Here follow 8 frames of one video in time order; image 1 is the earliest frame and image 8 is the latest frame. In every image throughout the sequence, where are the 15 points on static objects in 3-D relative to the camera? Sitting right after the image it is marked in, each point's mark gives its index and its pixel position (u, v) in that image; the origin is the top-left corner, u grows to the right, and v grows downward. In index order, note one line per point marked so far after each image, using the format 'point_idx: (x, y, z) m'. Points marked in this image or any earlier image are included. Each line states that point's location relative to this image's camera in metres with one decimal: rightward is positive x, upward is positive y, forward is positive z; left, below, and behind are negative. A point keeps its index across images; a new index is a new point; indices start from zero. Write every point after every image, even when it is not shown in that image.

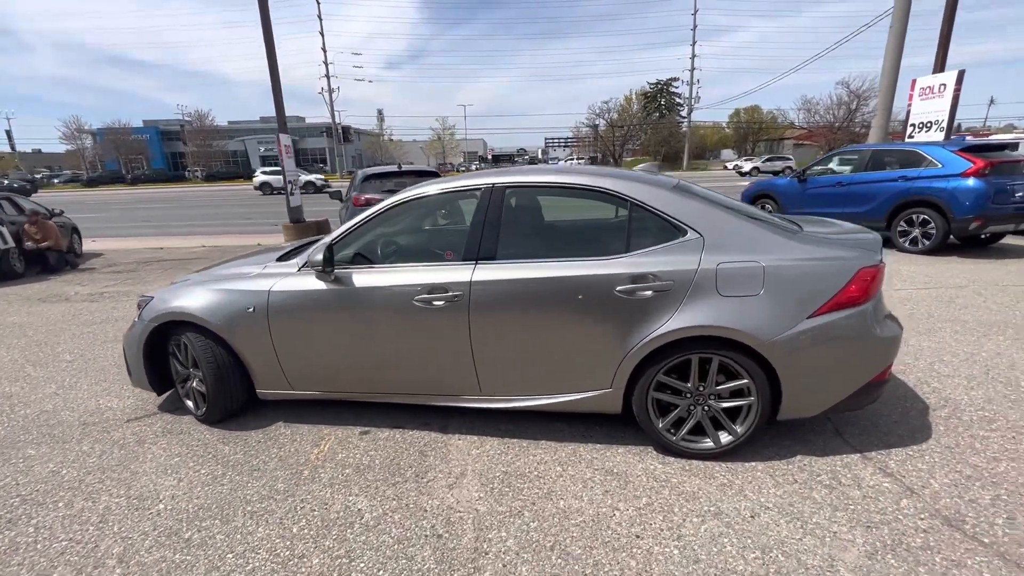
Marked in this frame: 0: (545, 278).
0: (+0.2, 0.0, +2.6) m
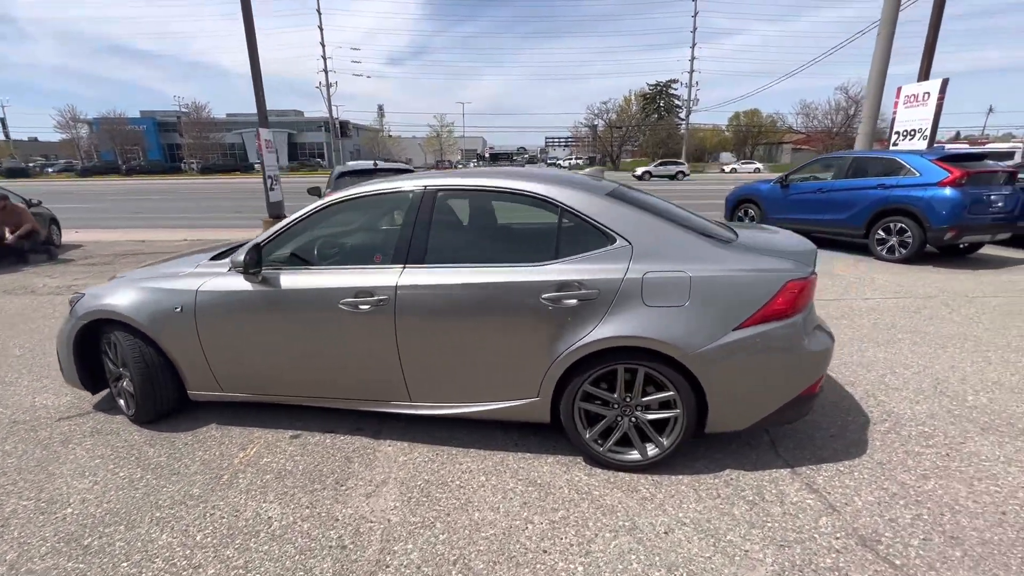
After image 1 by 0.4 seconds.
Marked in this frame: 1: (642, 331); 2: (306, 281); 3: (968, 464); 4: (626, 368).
0: (-0.2, 0.0, +2.5) m
1: (+0.6, -0.2, +2.4) m
2: (-1.2, 0.0, +2.7) m
3: (+2.5, -1.0, +2.6) m
4: (+0.6, -0.4, +2.4) m
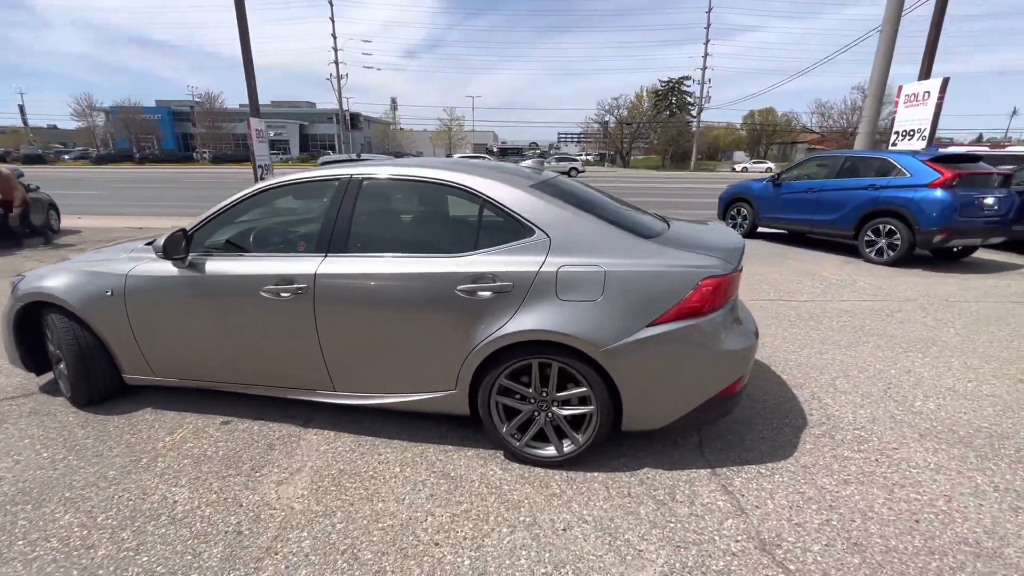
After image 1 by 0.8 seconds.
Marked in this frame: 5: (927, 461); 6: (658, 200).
0: (-0.7, +0.1, +2.5) m
1: (+0.2, -0.2, +2.3) m
2: (-1.6, +0.1, +2.7) m
3: (+2.0, -1.0, +2.5) m
4: (+0.1, -0.4, +2.4) m
5: (+2.3, -1.0, +2.6) m
6: (+5.8, +3.4, +18.3) m
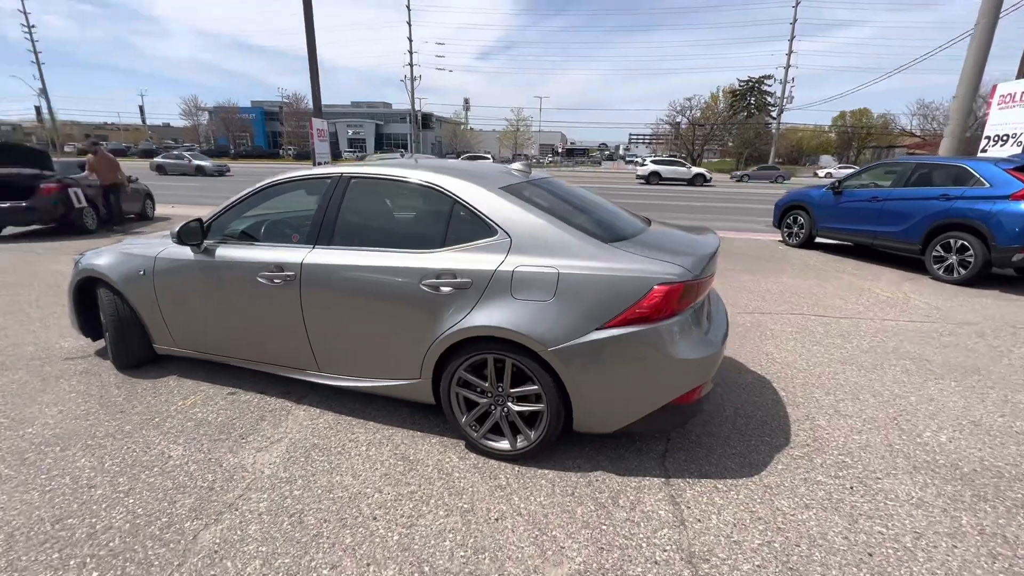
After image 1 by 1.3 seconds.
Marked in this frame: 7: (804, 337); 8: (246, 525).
0: (-0.9, +0.1, +2.7) m
1: (0.0, -0.2, +2.4) m
2: (-1.8, +0.2, +3.0) m
3: (+1.8, -1.1, +2.4) m
4: (-0.1, -0.4, +2.5) m
5: (+2.0, -1.1, +2.4) m
6: (+7.8, +3.0, +17.5) m
7: (+2.8, -0.5, +4.6) m
8: (-1.2, -1.1, +2.2) m
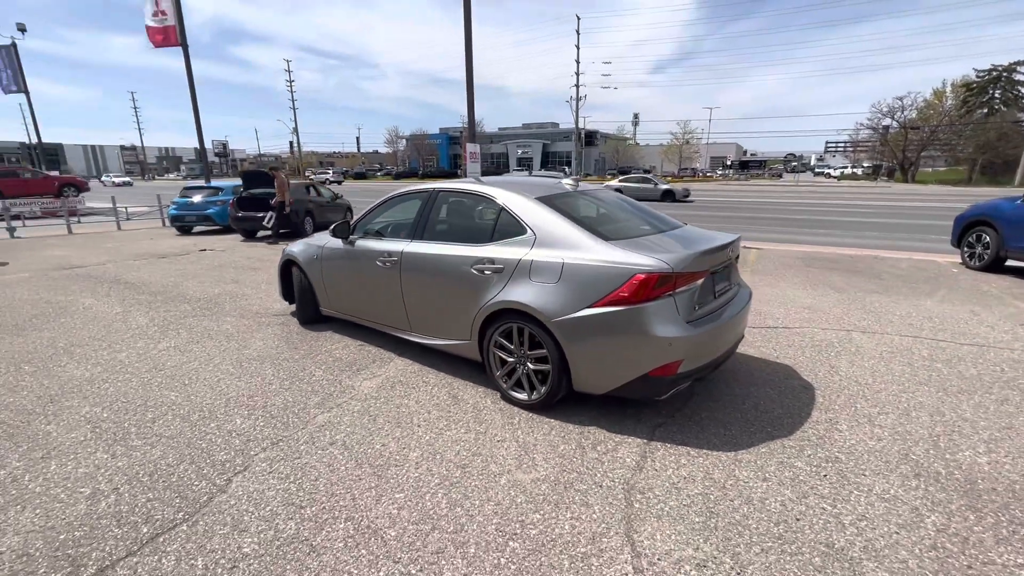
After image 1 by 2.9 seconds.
0: (-0.6, +0.3, +3.7) m
1: (+0.1, -0.1, +3.2) m
2: (-1.3, +0.4, +4.3) m
3: (+1.7, -1.1, +2.5) m
4: (0.0, -0.3, +3.3) m
5: (+2.0, -1.1, +2.5) m
6: (+12.6, +2.0, +14.9) m
7: (+3.5, -0.6, +4.3) m
8: (-1.2, -0.9, +3.3) m
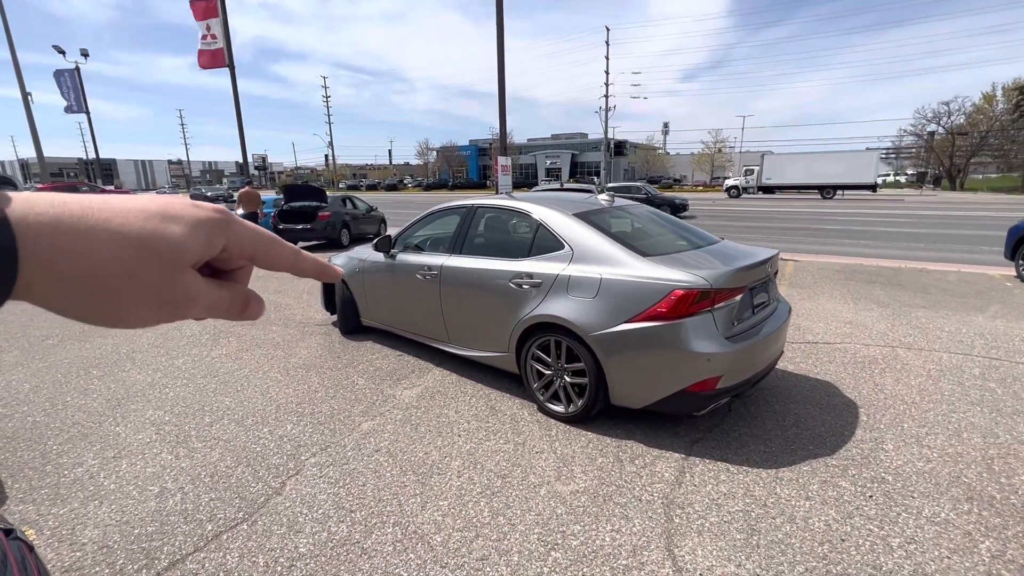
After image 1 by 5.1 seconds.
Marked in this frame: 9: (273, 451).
0: (-0.3, +0.2, +3.8) m
1: (+0.3, -0.2, +3.2) m
2: (-1.0, +0.3, +4.5) m
3: (+1.9, -1.2, +2.5) m
4: (+0.3, -0.4, +3.3) m
5: (+2.2, -1.2, +2.4) m
6: (+13.5, +1.6, +14.3) m
7: (+3.8, -0.8, +4.1) m
8: (-0.9, -1.0, +3.4) m
9: (-1.6, -1.1, +3.1) m
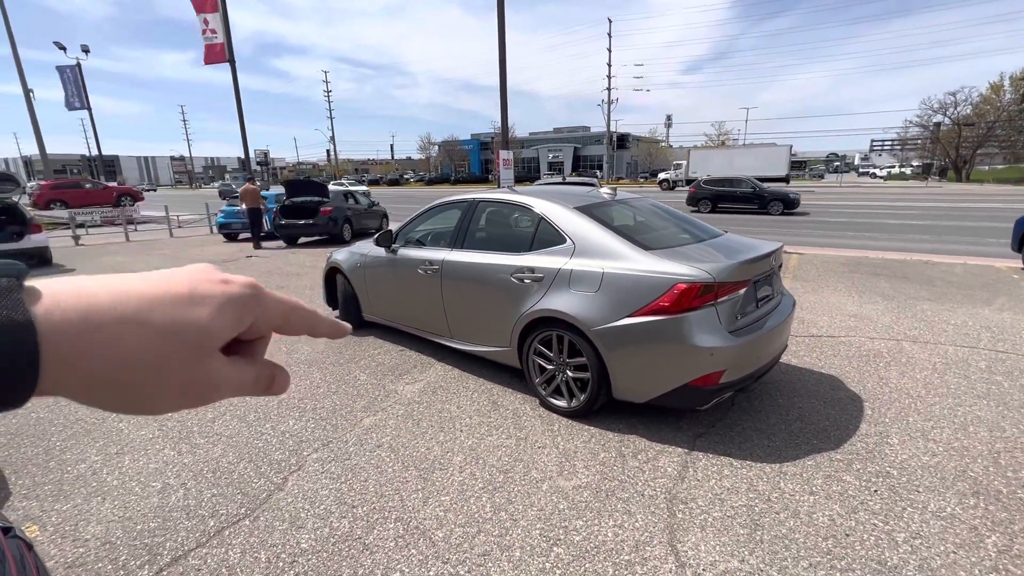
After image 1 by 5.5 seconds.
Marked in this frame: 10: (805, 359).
0: (-0.3, +0.2, +3.8) m
1: (+0.4, -0.1, +3.2) m
2: (-1.0, +0.3, +4.5) m
3: (+1.9, -1.1, +2.5) m
4: (+0.3, -0.3, +3.3) m
5: (+2.2, -1.1, +2.4) m
6: (+13.6, +1.9, +14.2) m
7: (+3.8, -0.7, +4.1) m
8: (-0.9, -1.0, +3.4) m
9: (-1.6, -1.0, +3.1) m
10: (+2.7, -0.6, +4.3) m
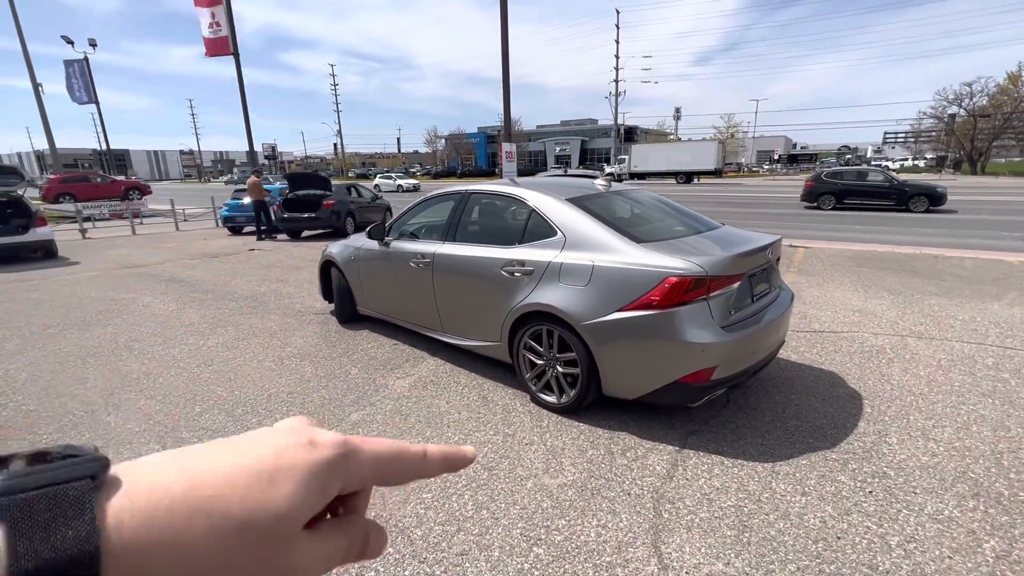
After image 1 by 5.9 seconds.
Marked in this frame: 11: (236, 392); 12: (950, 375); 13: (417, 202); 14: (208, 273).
0: (-0.3, +0.2, +3.7) m
1: (+0.3, -0.1, +3.1) m
2: (-1.0, +0.4, +4.4) m
3: (+1.9, -1.1, +2.4) m
4: (+0.3, -0.3, +3.2) m
5: (+2.1, -1.1, +2.3) m
6: (+13.7, +2.0, +13.9) m
7: (+3.8, -0.7, +4.0) m
8: (-1.0, -0.9, +3.4) m
9: (-1.6, -1.0, +3.0) m
10: (+2.6, -0.6, +4.2) m
11: (-2.2, -0.8, +3.8) m
12: (+3.5, -0.7, +3.8) m
13: (-0.9, +0.8, +4.6) m
14: (-5.7, +0.3, +8.8) m
